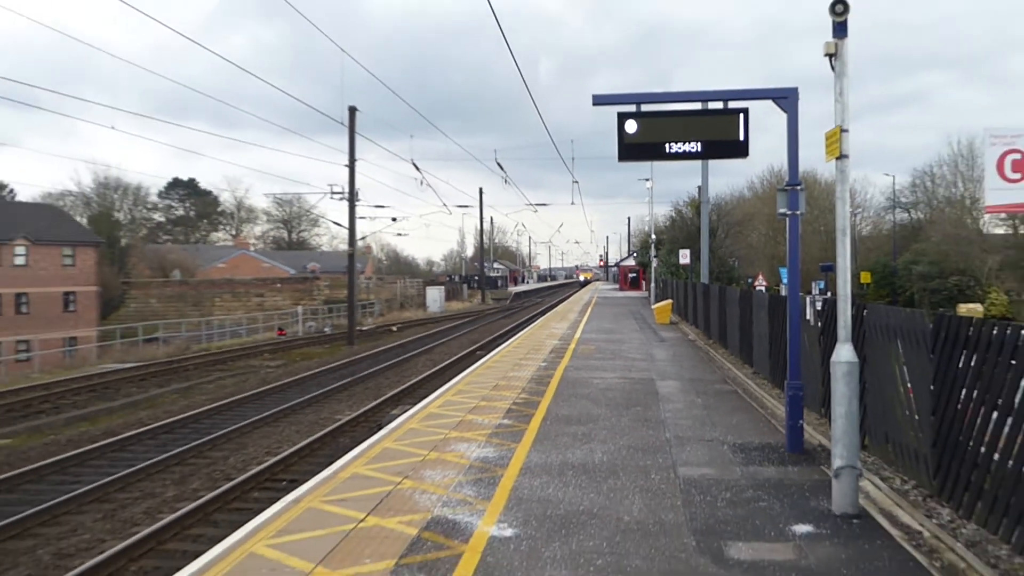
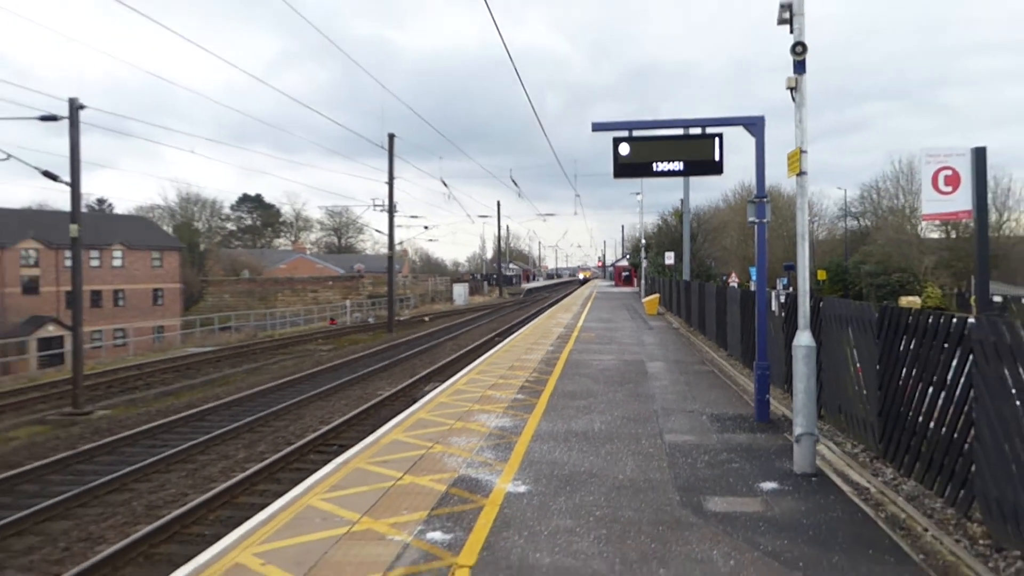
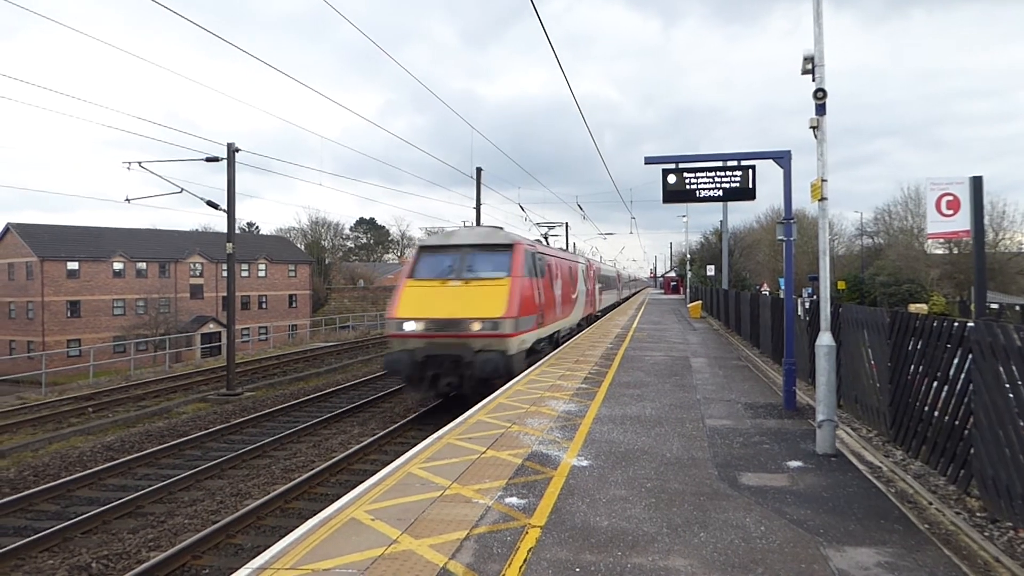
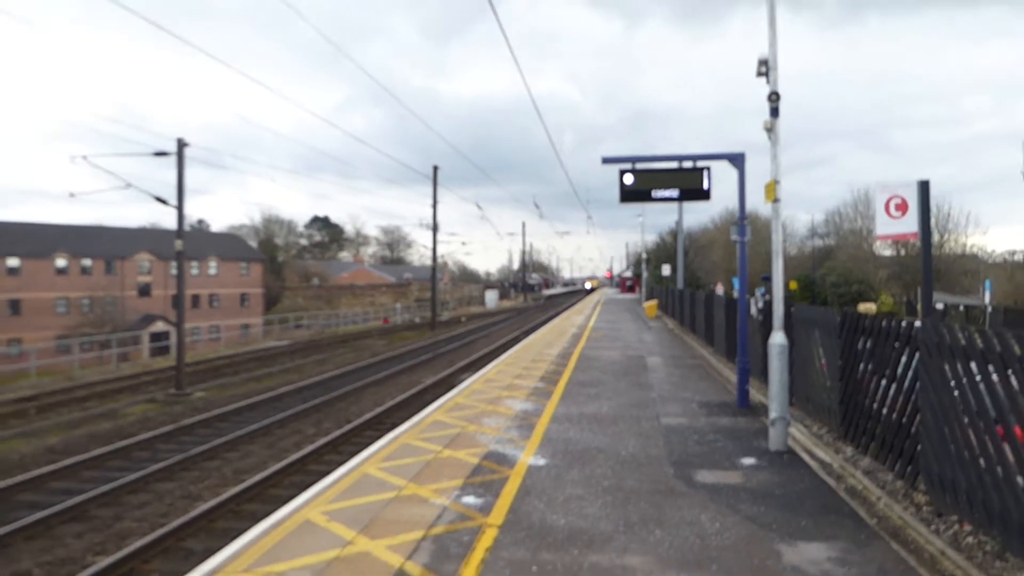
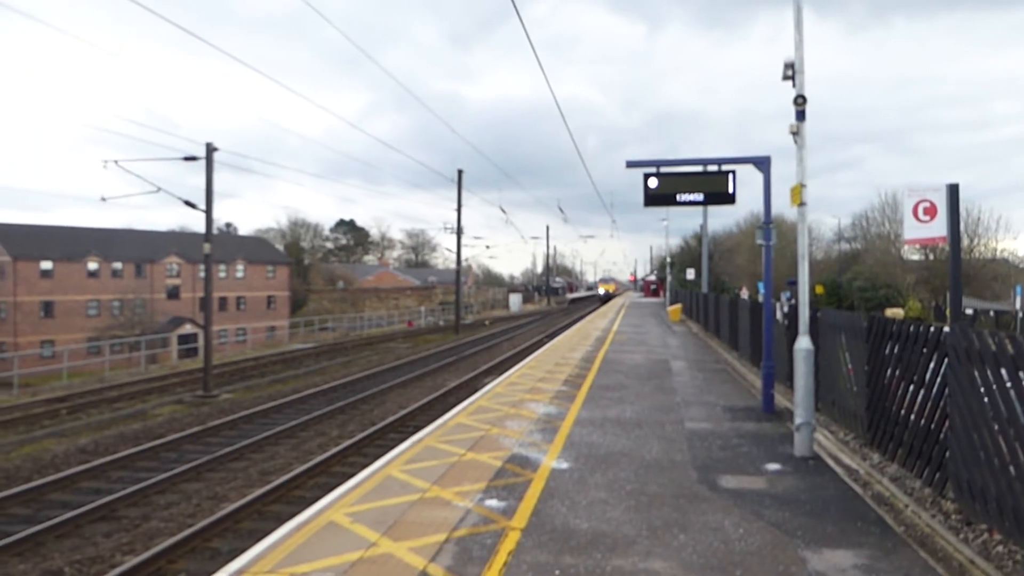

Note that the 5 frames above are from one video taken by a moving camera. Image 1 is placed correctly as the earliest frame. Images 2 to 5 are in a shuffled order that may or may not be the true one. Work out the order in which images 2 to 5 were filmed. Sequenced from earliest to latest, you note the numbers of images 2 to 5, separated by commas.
2, 4, 5, 3
